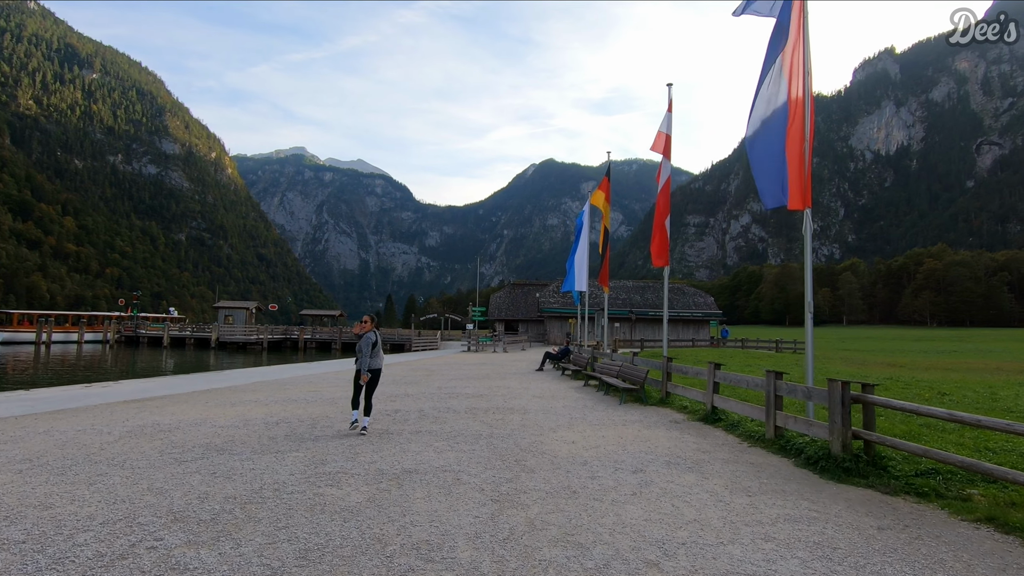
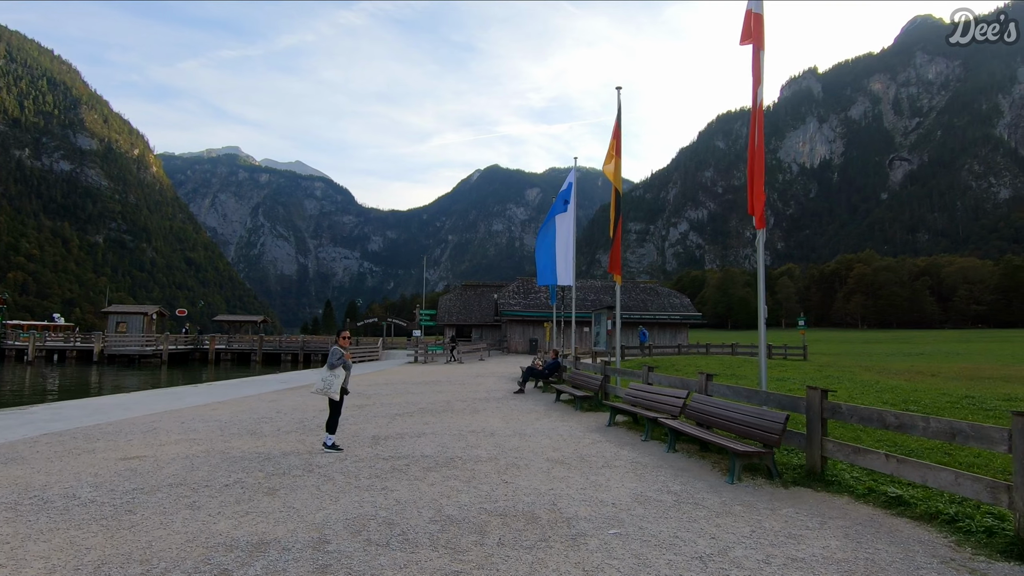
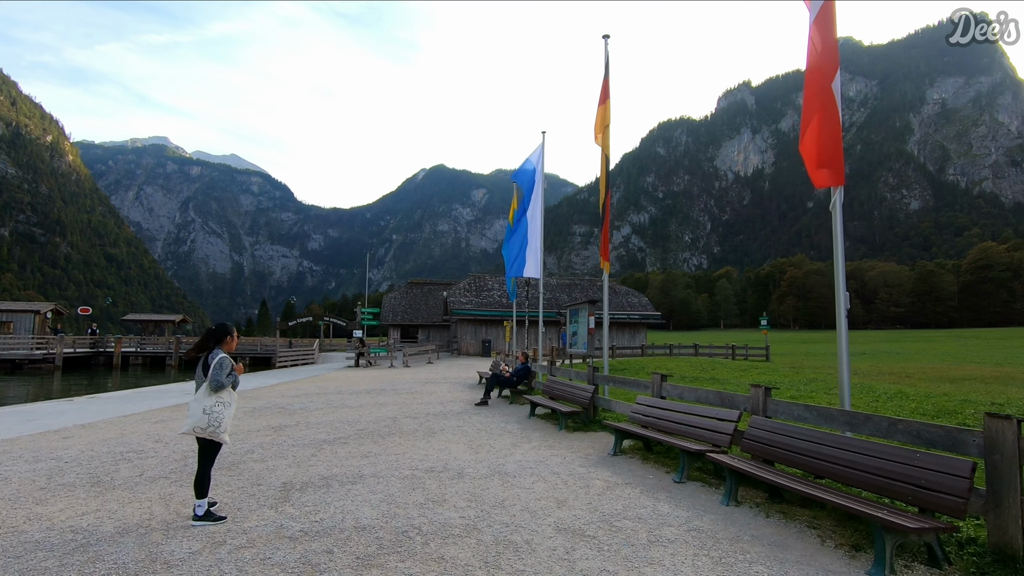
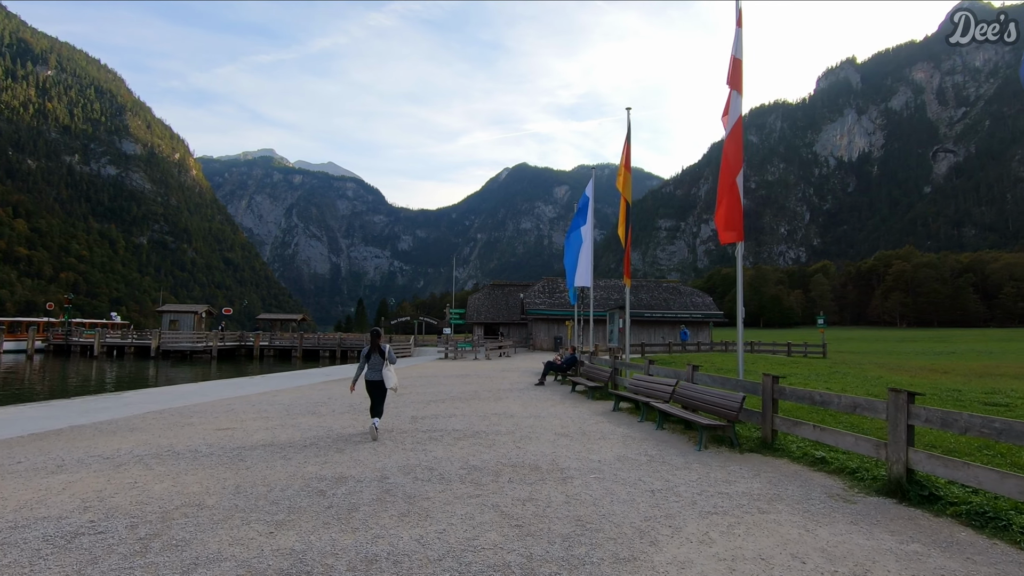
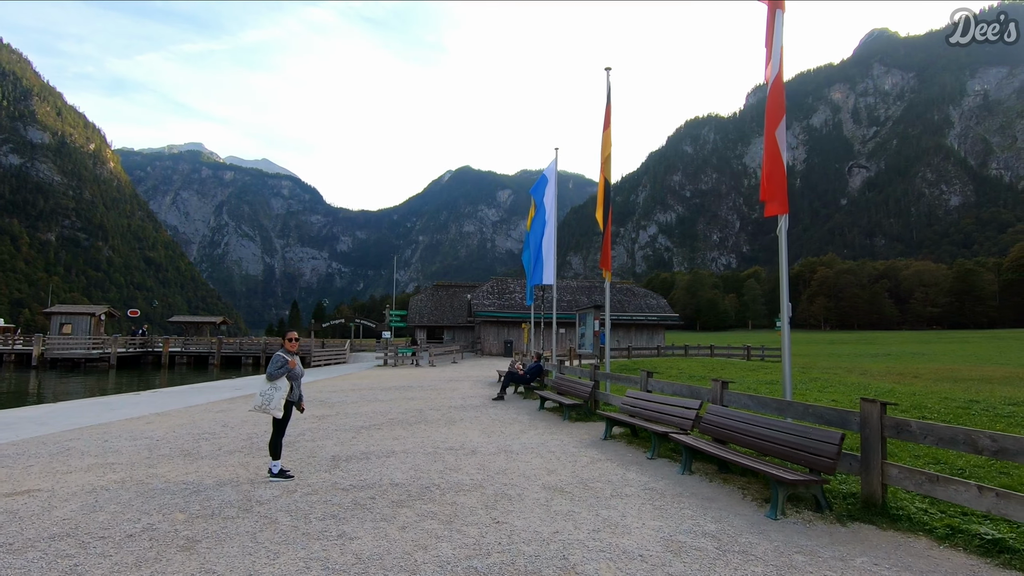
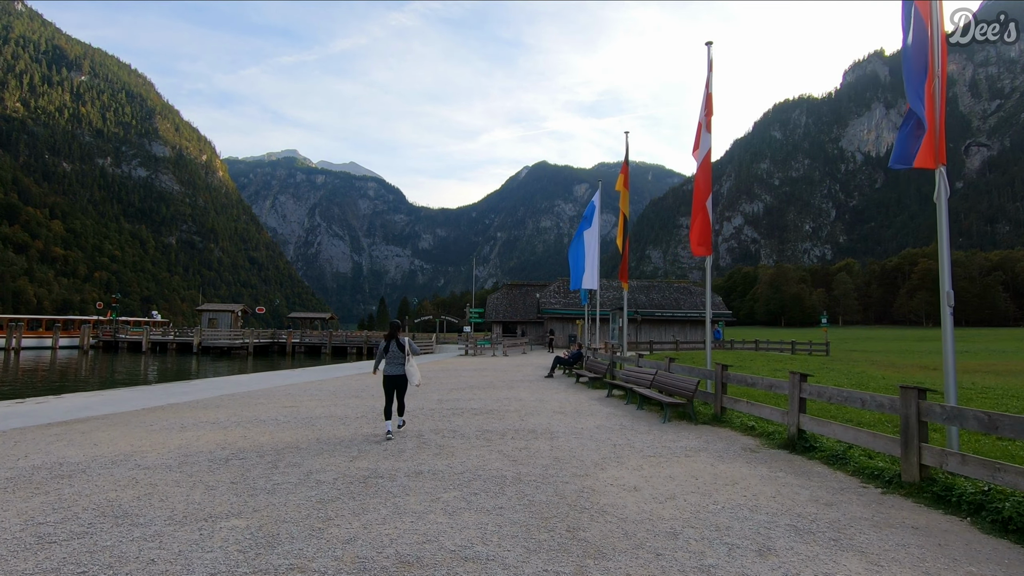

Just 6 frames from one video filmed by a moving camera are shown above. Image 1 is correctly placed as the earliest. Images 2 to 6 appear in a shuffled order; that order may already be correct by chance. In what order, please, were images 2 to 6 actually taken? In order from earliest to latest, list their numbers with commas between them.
6, 4, 2, 5, 3
